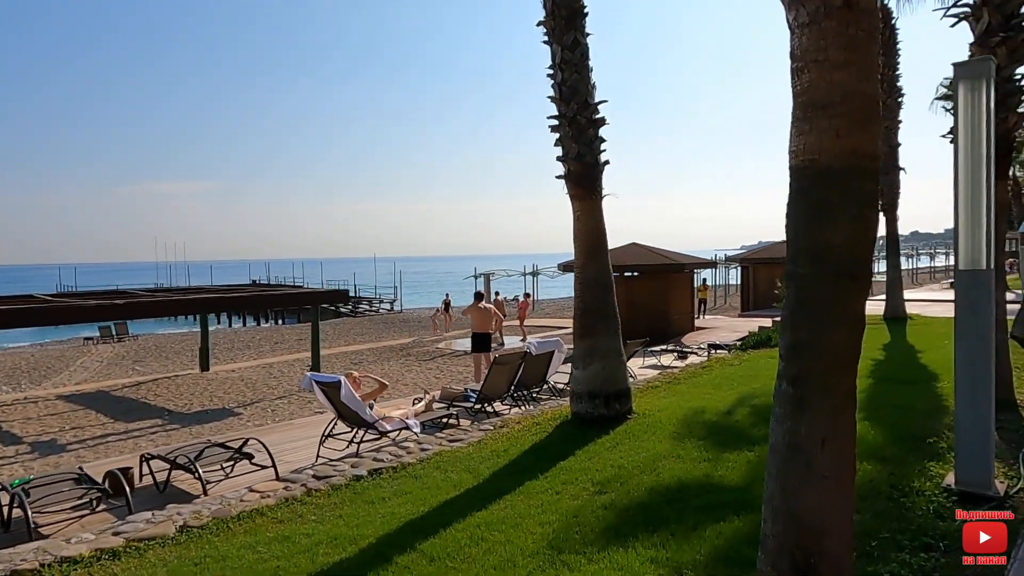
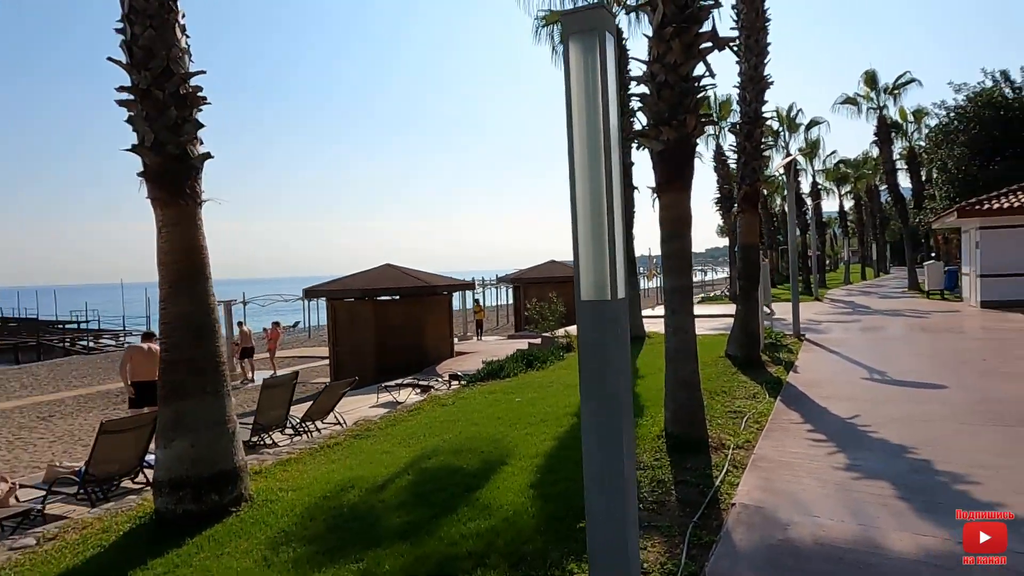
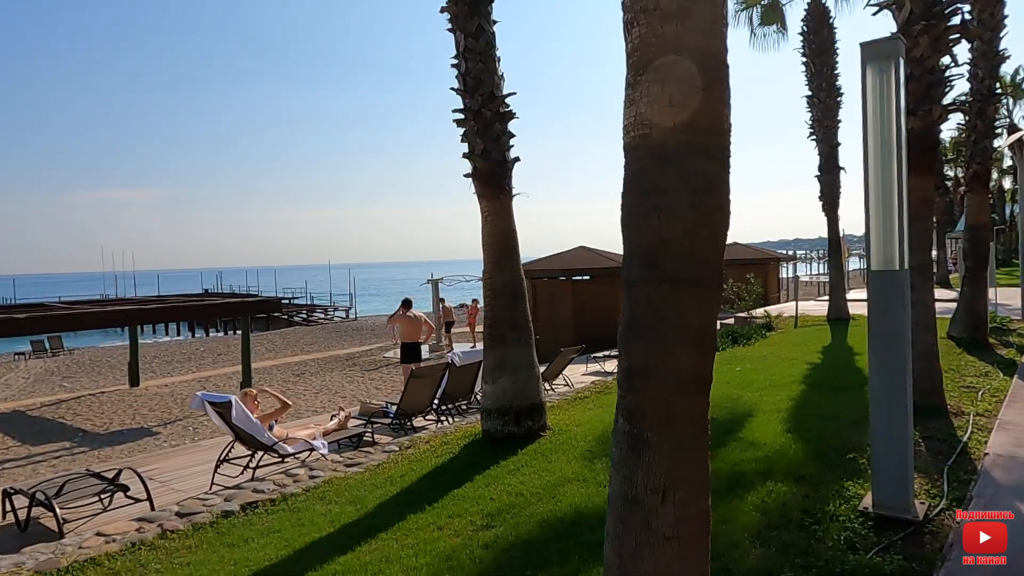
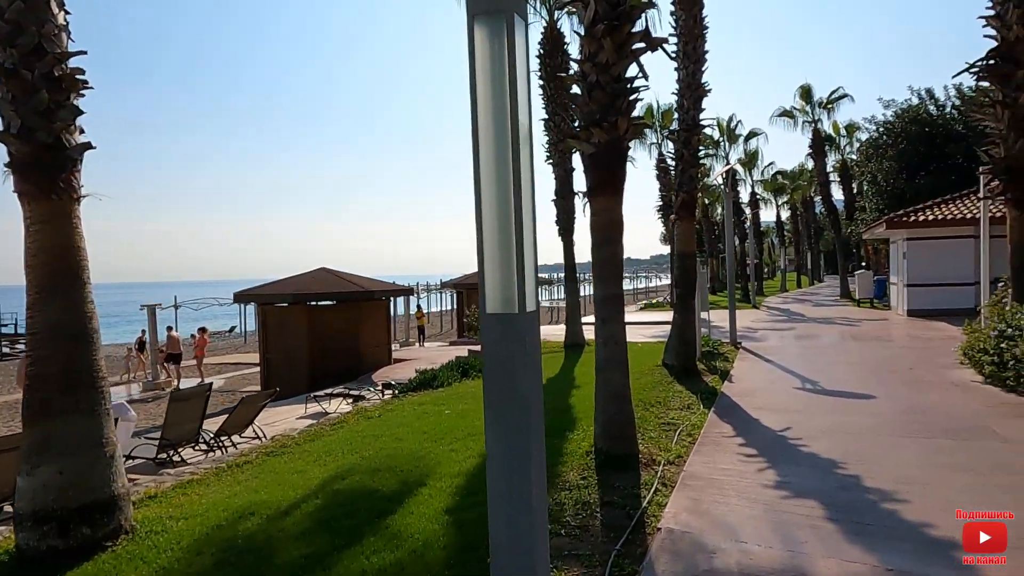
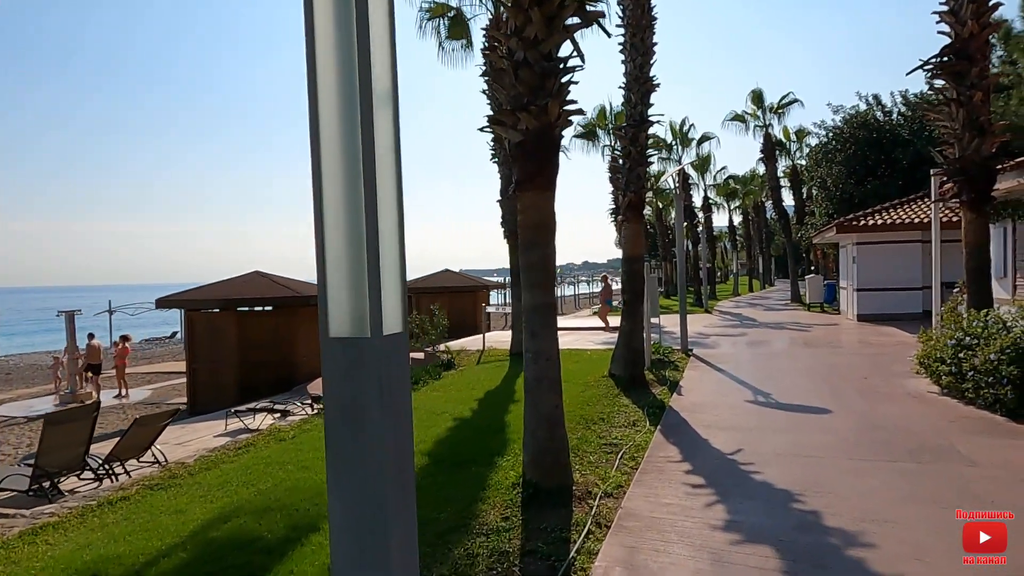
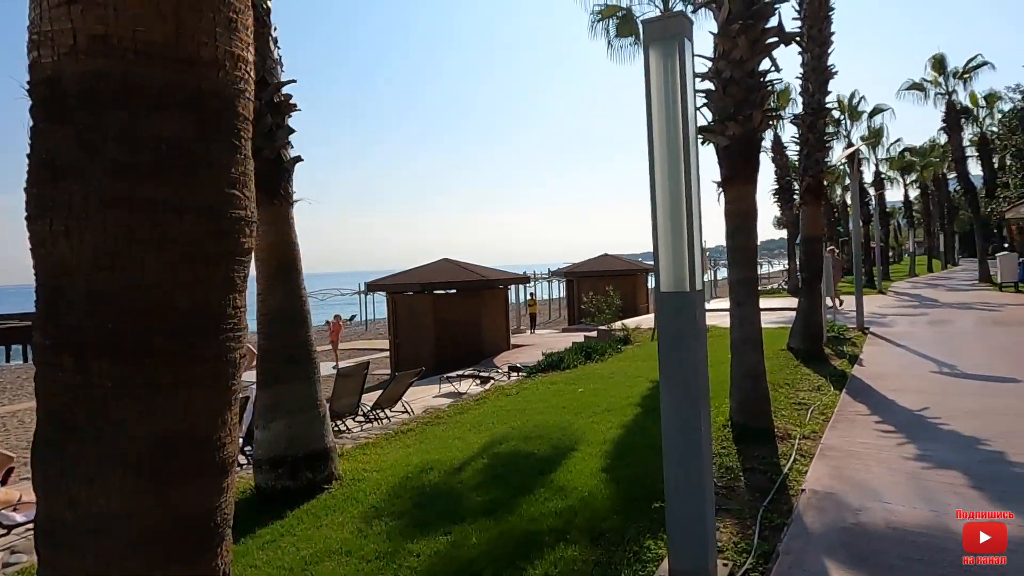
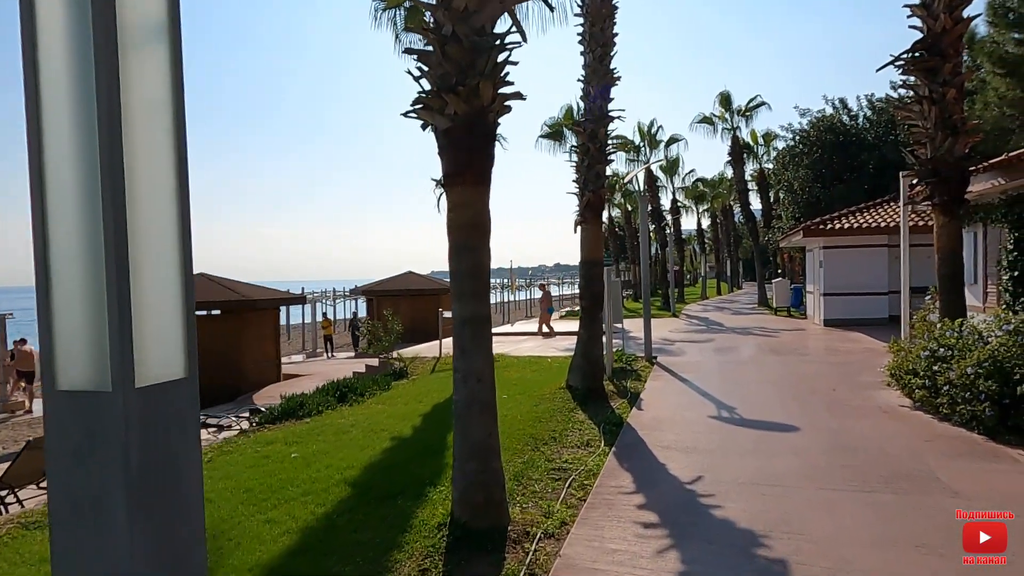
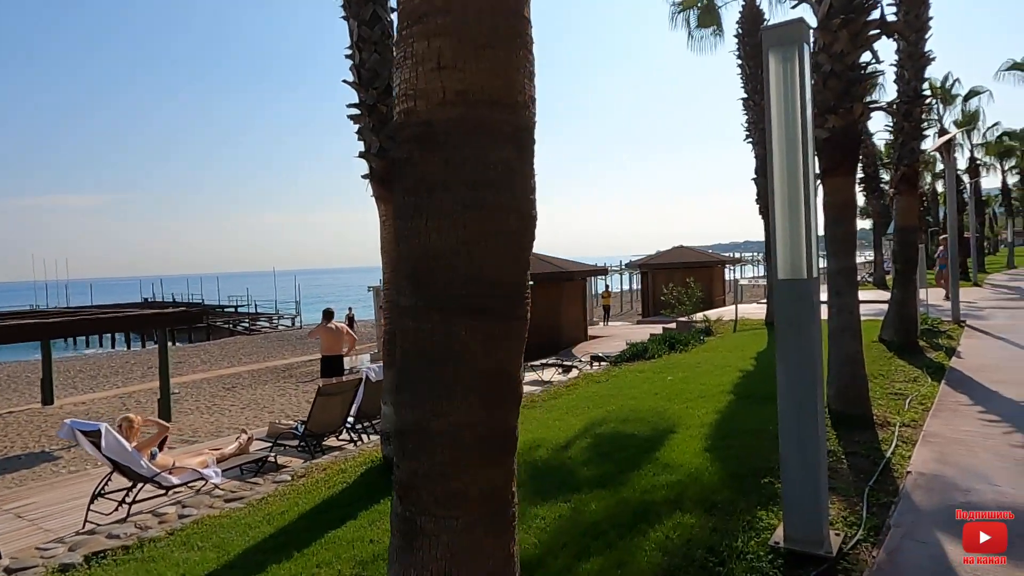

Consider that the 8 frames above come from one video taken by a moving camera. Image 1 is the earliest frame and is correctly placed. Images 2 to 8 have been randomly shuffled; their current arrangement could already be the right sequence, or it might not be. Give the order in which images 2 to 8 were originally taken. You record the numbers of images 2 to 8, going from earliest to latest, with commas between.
3, 8, 6, 2, 4, 5, 7
